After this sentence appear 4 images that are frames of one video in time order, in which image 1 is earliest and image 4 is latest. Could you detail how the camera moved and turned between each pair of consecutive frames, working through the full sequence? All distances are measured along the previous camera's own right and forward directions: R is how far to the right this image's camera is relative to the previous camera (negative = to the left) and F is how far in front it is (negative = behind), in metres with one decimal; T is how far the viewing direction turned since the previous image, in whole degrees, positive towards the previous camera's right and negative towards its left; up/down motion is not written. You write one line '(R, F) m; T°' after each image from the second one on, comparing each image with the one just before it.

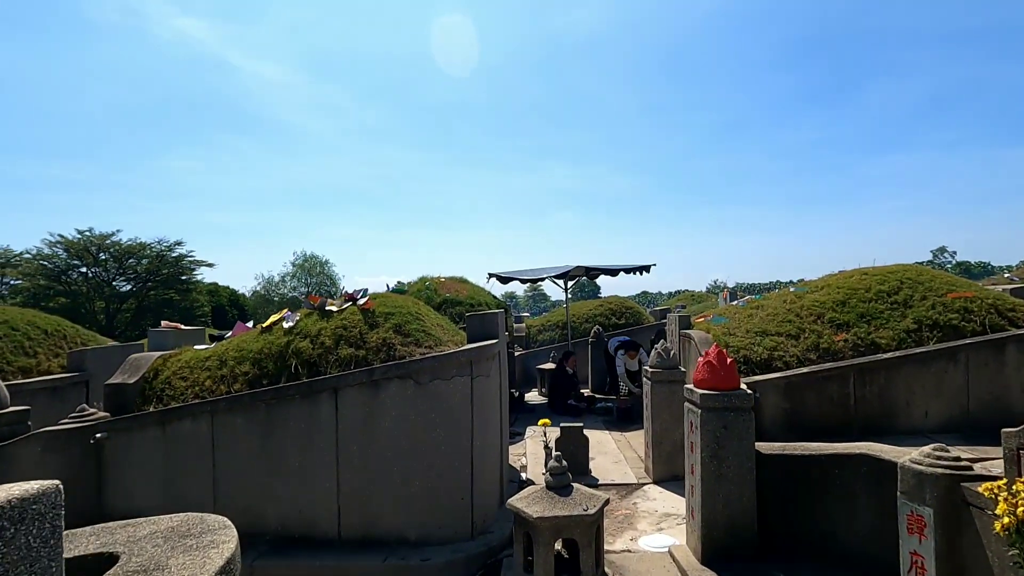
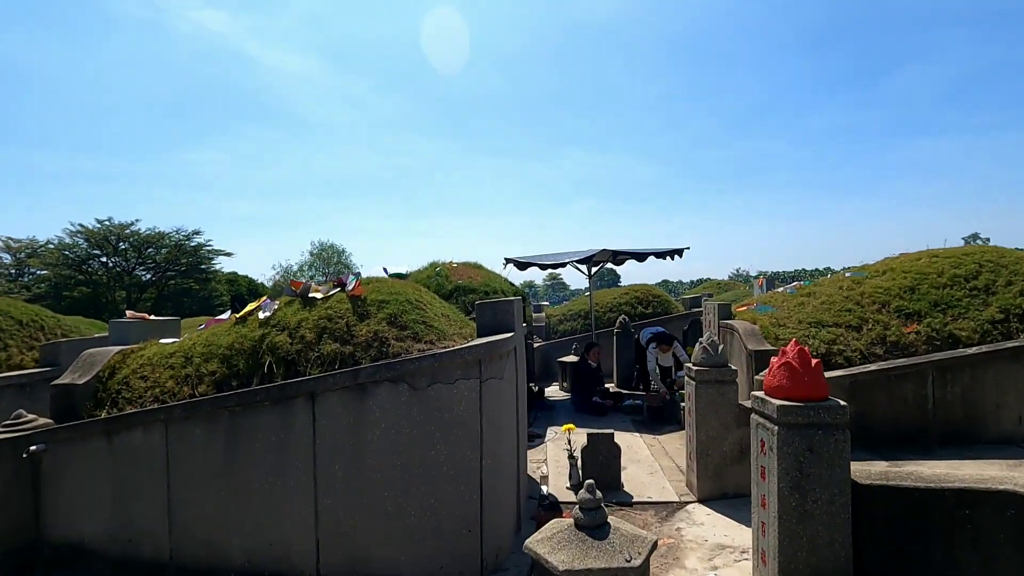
(0.0, +0.9) m; -2°
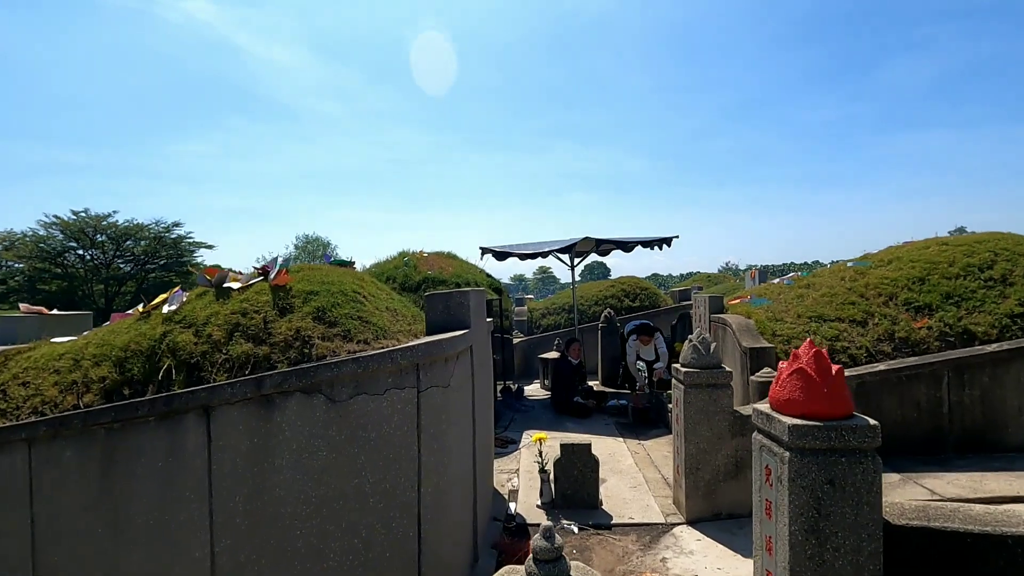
(+0.2, +0.7) m; +1°
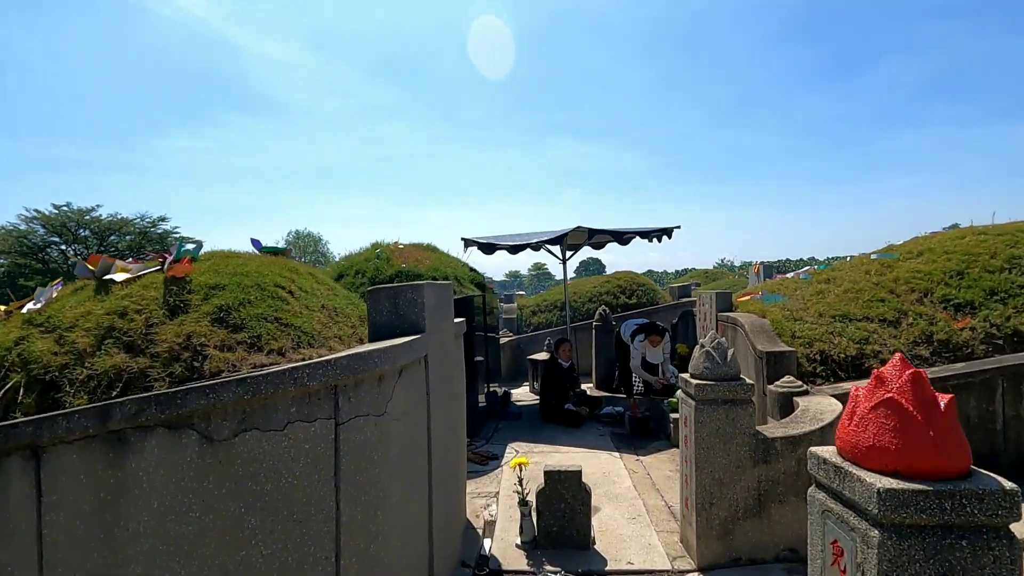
(+0.1, +0.8) m; 0°
